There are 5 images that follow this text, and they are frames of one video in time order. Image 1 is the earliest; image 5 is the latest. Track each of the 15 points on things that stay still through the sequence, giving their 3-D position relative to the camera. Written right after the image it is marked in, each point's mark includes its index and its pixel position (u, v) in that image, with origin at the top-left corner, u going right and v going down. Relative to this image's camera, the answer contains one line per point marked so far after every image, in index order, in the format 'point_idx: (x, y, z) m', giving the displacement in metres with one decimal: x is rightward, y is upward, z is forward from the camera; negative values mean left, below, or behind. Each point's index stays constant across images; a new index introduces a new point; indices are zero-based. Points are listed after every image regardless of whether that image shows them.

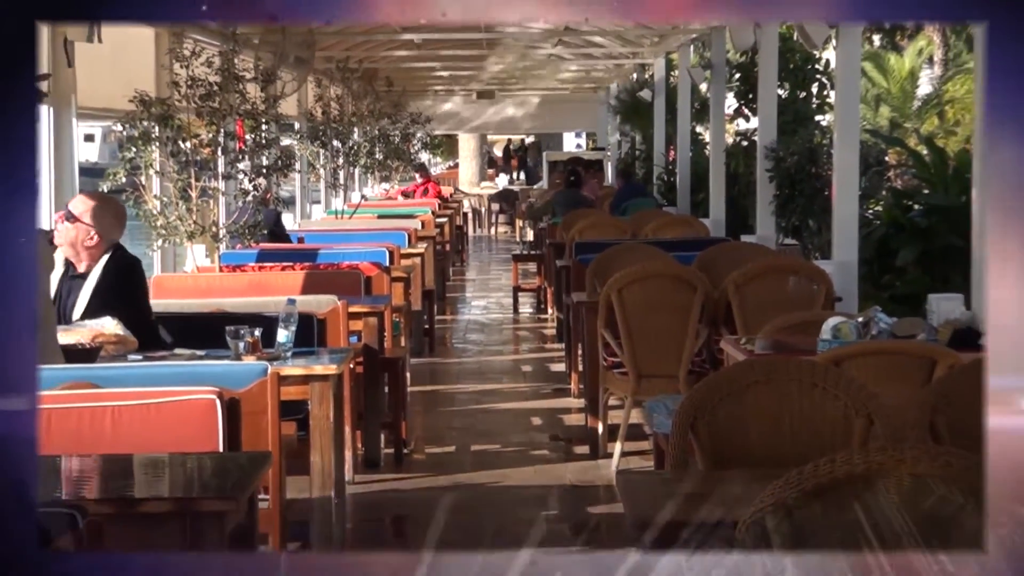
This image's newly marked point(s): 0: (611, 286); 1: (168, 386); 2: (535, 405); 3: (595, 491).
0: (+0.4, 0.0, +5.7) m
1: (-0.9, -0.3, +3.4) m
2: (+0.1, -0.6, +7.0) m
3: (+0.3, -0.8, +4.9) m
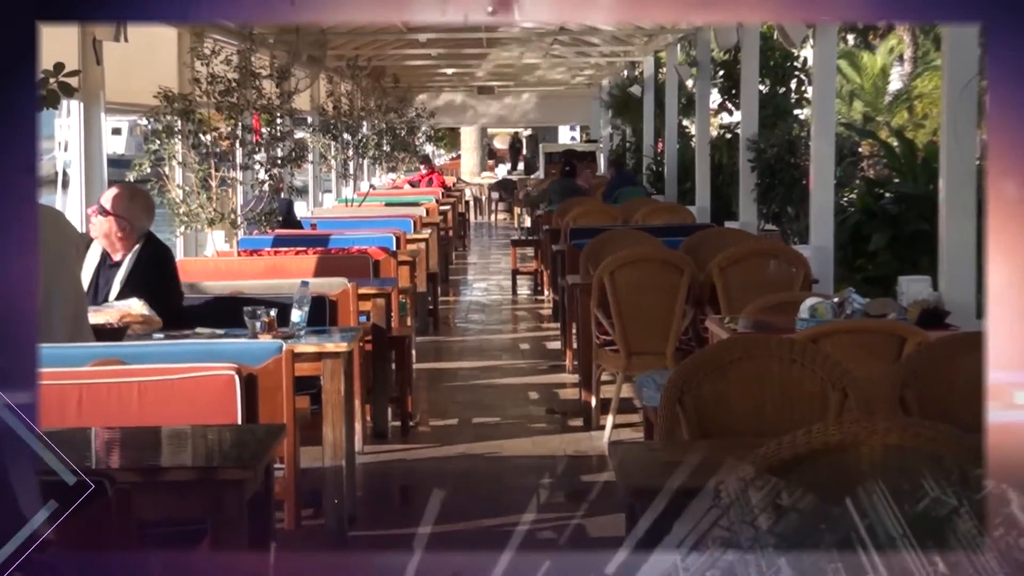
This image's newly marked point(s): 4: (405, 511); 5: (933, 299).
0: (+0.4, +0.1, +5.9) m
1: (-1.0, -0.2, +3.6) m
2: (+0.1, -0.5, +7.2) m
3: (+0.3, -0.7, +5.1) m
4: (-0.4, -0.8, +4.4) m
5: (+1.3, 0.0, +4.0) m
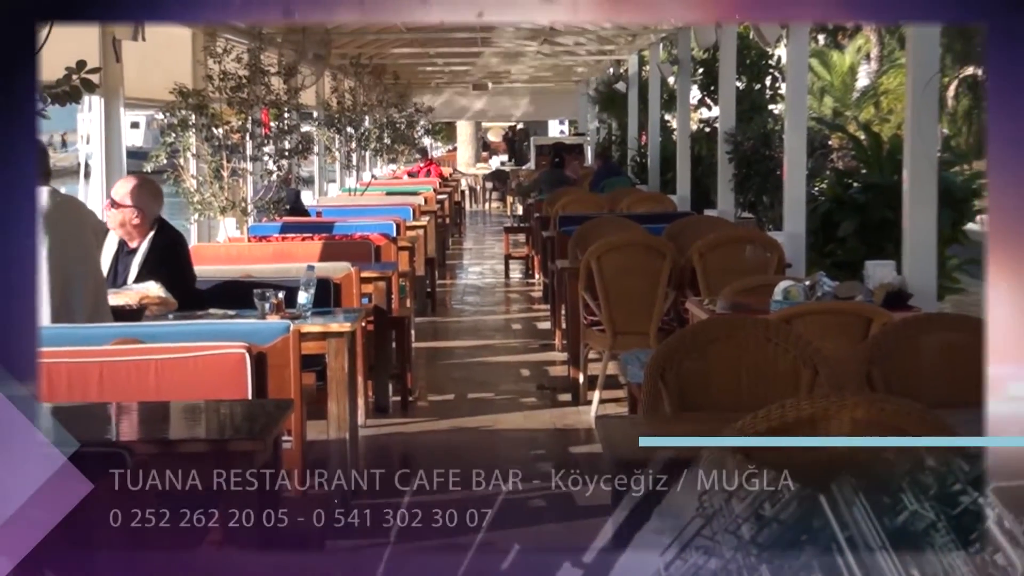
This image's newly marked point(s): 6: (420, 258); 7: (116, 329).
0: (+0.4, +0.2, +6.1) m
1: (-1.0, -0.2, +3.9) m
2: (+0.1, -0.4, +7.5) m
3: (+0.3, -0.6, +5.4) m
4: (-0.4, -0.7, +4.7) m
5: (+1.3, 0.0, +4.2) m
6: (-0.7, +0.2, +9.7) m
7: (-1.2, -0.1, +3.9) m
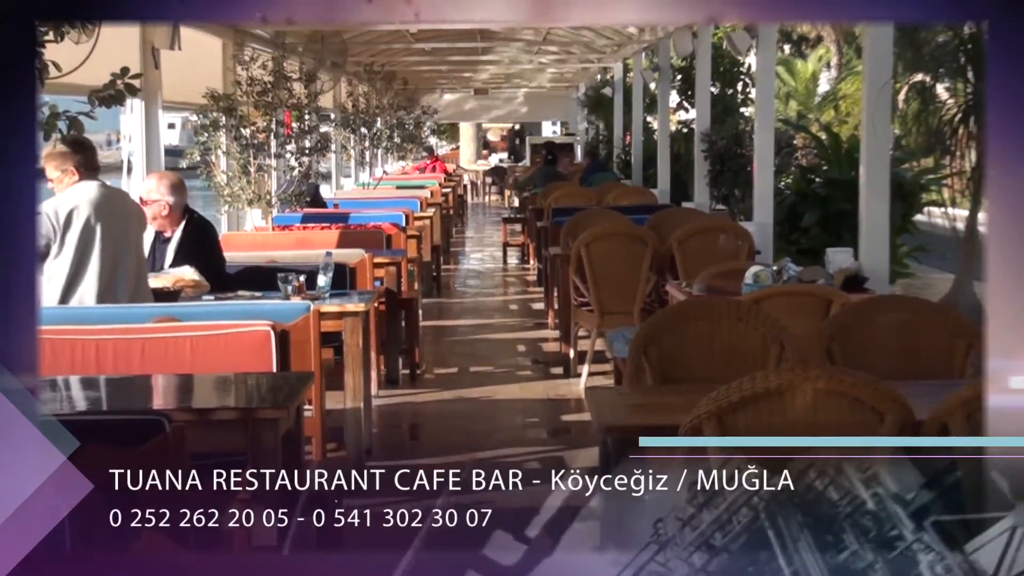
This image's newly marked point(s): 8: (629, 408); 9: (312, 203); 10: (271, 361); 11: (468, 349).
0: (+0.4, +0.2, +6.6) m
1: (-1.0, -0.1, +4.3) m
2: (+0.1, -0.3, +7.9) m
3: (+0.3, -0.6, +5.8) m
4: (-0.4, -0.6, +5.1) m
5: (+1.3, +0.1, +4.7) m
6: (-0.7, +0.3, +10.1) m
7: (-1.2, -0.1, +4.3) m
8: (+0.4, -0.4, +3.6) m
9: (-1.7, +0.7, +10.2) m
10: (-0.8, -0.2, +4.2) m
11: (-0.3, -0.4, +7.4) m
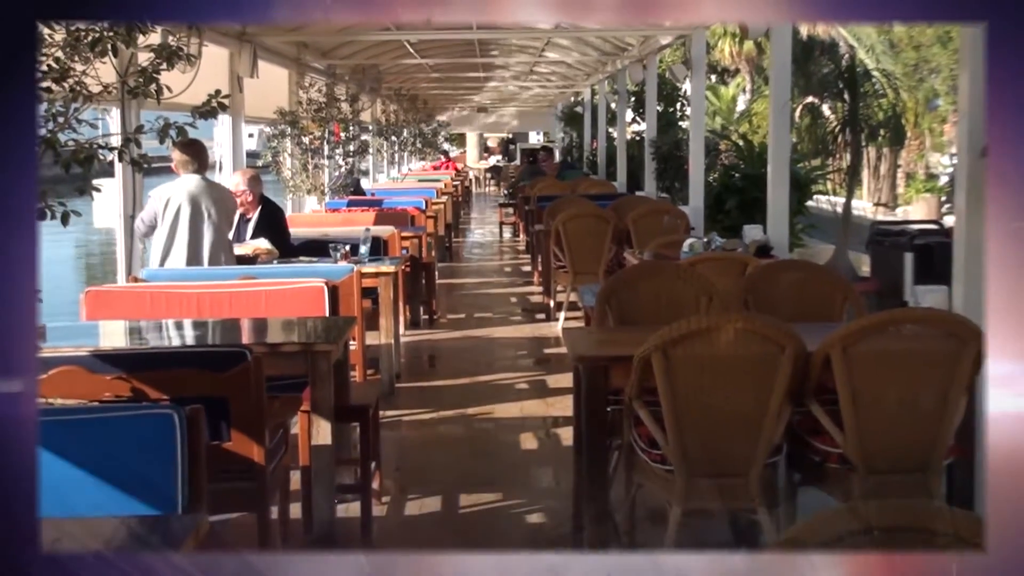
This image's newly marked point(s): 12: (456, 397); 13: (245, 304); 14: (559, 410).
0: (+0.4, +0.4, +8.0) m
1: (-1.0, 0.0, +5.7) m
2: (+0.1, -0.1, +9.3) m
3: (+0.3, -0.4, +7.2) m
4: (-0.4, -0.5, +6.6) m
5: (+1.3, +0.2, +6.1) m
6: (-0.6, +0.6, +11.6) m
7: (-1.3, +0.1, +5.7) m
8: (+0.3, -0.2, +5.0) m
9: (-1.5, +1.0, +11.6) m
10: (-0.9, -0.1, +5.6) m
11: (-0.2, -0.2, +8.9) m
12: (-0.3, -0.5, +6.1) m
13: (-1.2, -0.1, +5.6) m
14: (+0.2, -0.6, +5.9) m
